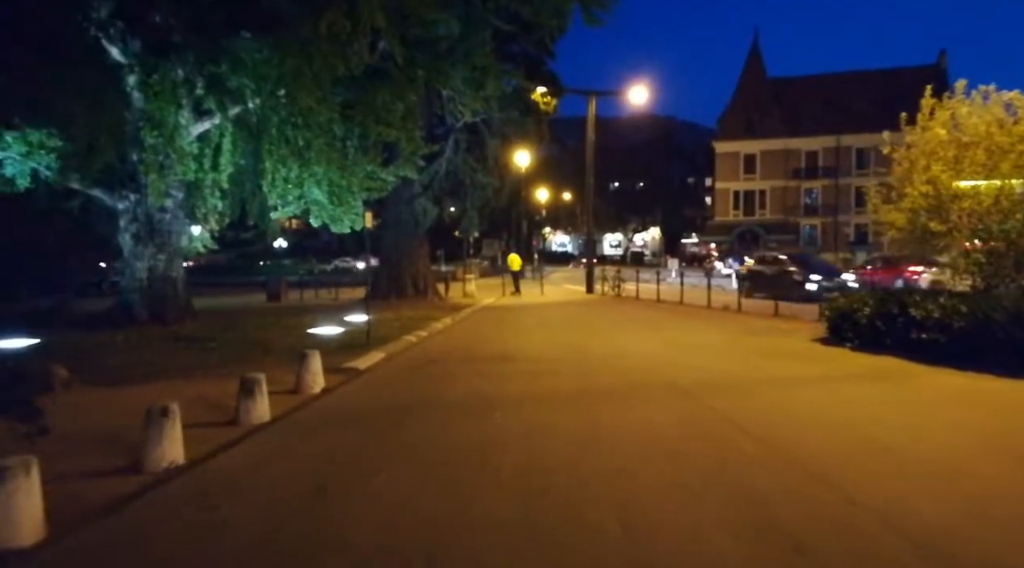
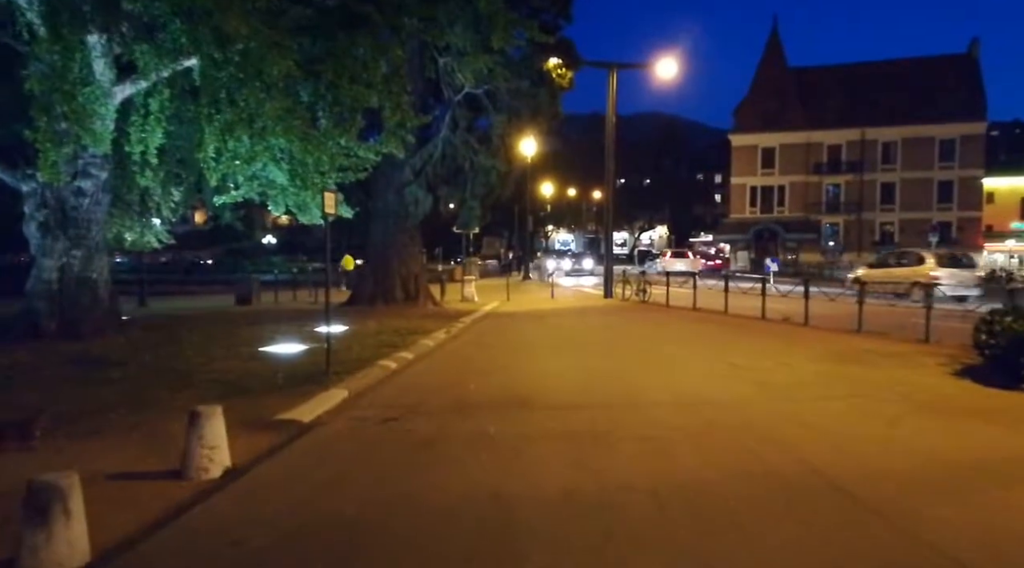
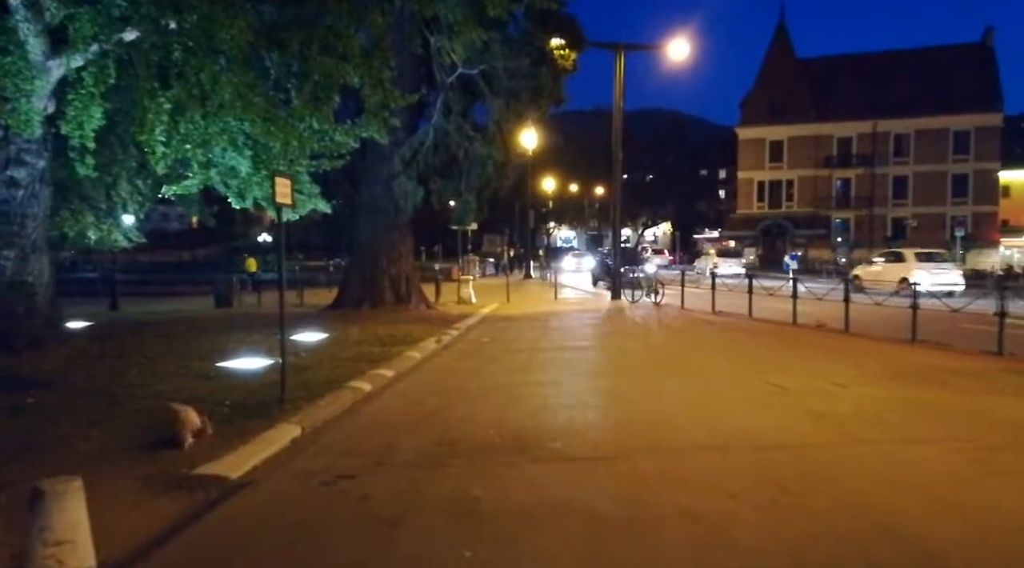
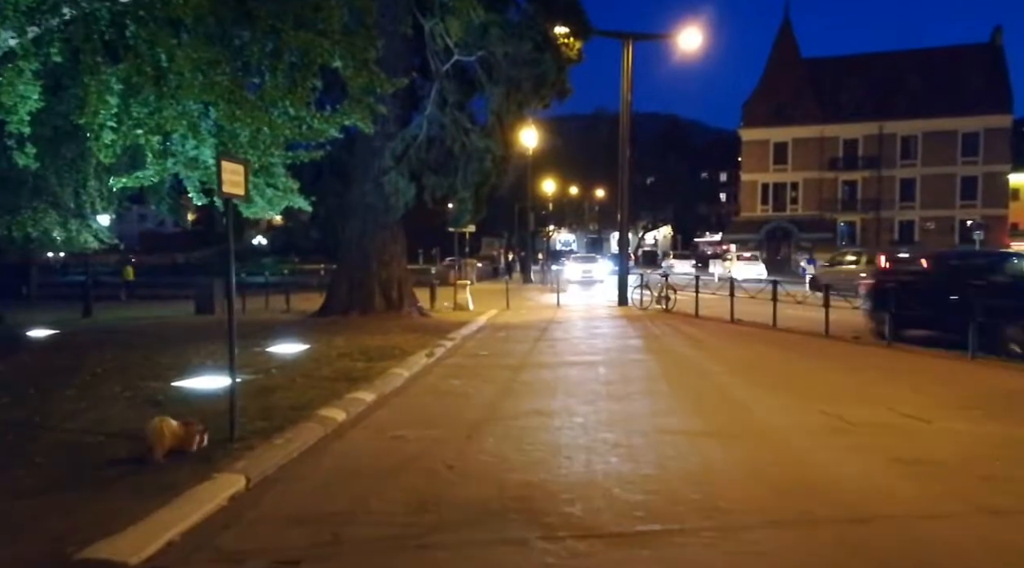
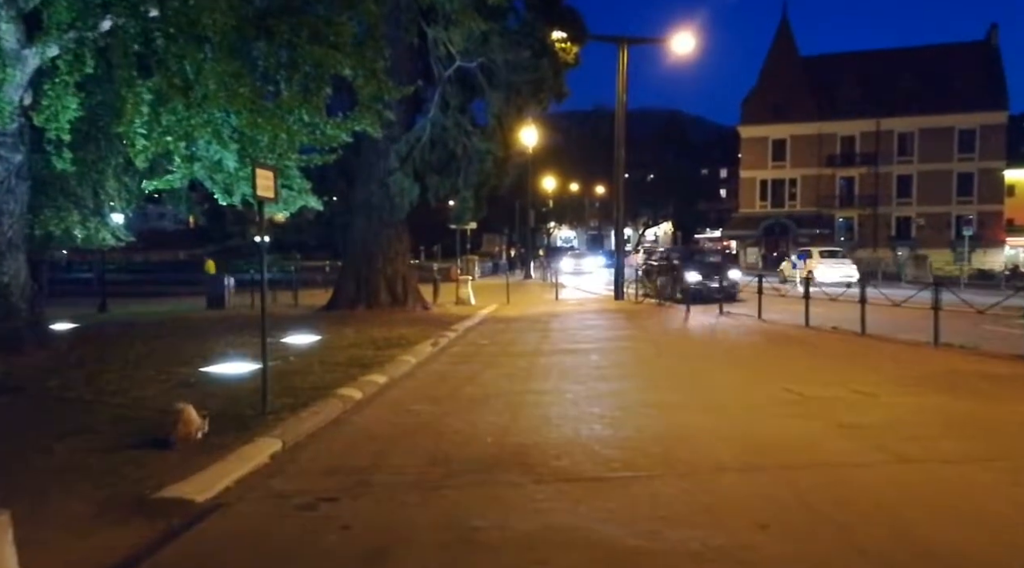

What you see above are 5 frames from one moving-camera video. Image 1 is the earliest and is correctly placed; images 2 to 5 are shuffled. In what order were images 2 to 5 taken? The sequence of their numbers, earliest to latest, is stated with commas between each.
2, 3, 5, 4
